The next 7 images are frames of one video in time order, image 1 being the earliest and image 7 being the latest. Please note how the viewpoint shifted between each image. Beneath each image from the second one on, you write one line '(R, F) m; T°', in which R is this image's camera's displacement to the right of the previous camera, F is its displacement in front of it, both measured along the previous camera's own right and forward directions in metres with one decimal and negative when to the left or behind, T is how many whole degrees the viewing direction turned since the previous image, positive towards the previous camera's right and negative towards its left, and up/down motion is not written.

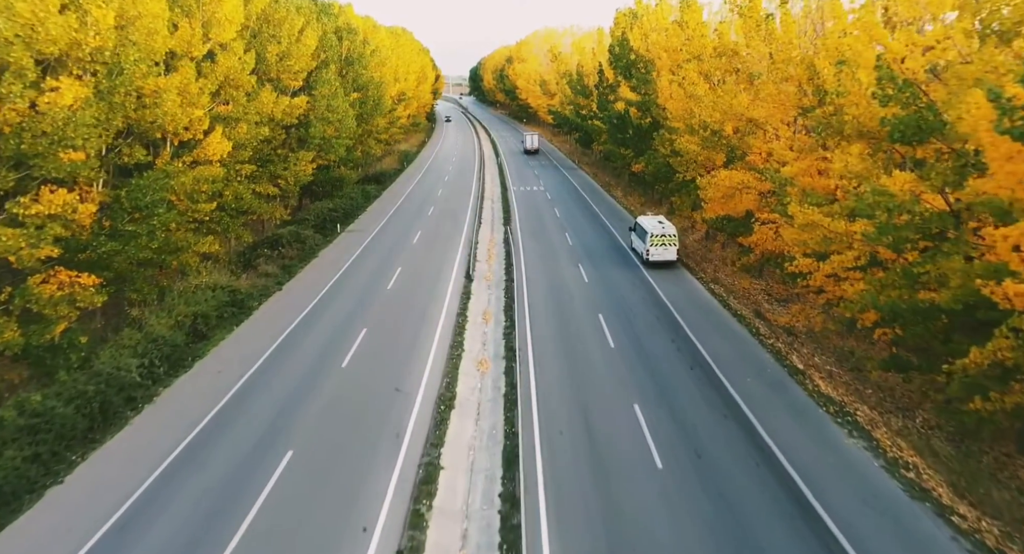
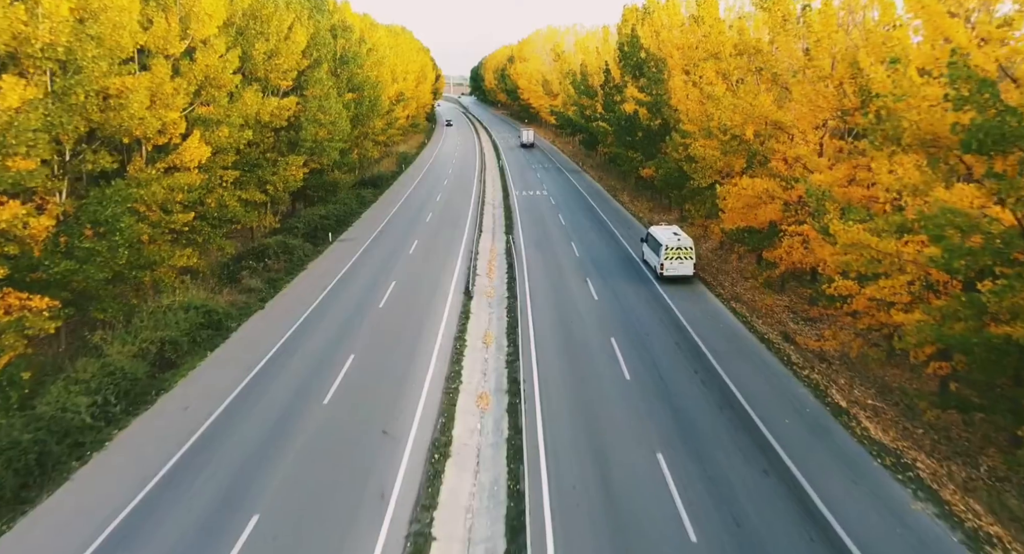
(-0.1, +1.9) m; 0°
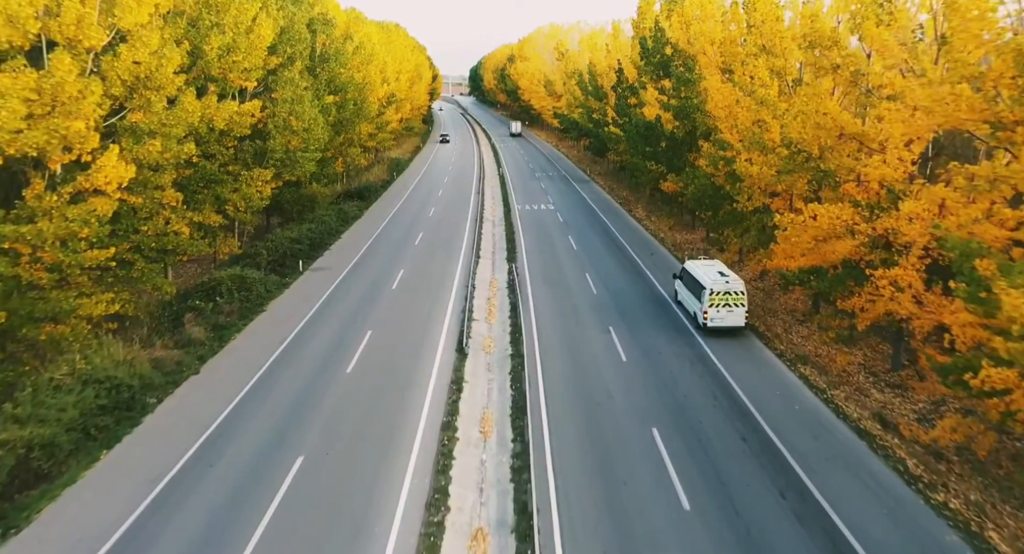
(-0.2, +4.7) m; 0°
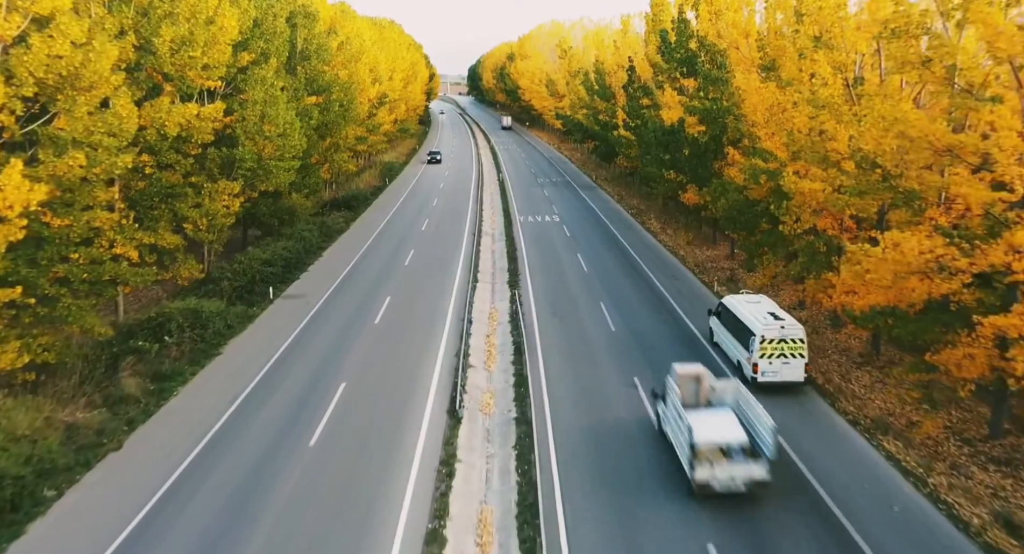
(-0.1, +3.5) m; 0°
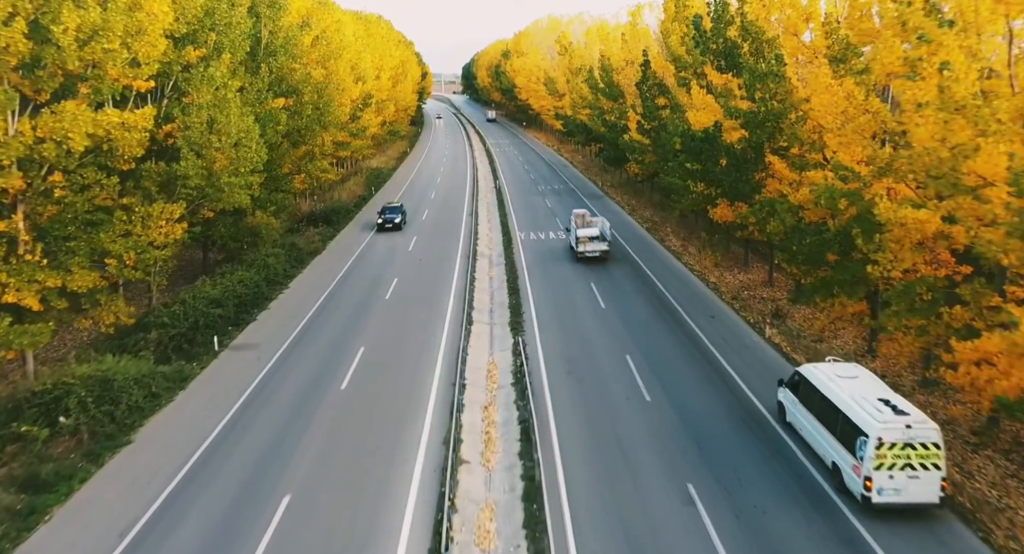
(-0.2, +4.5) m; 0°
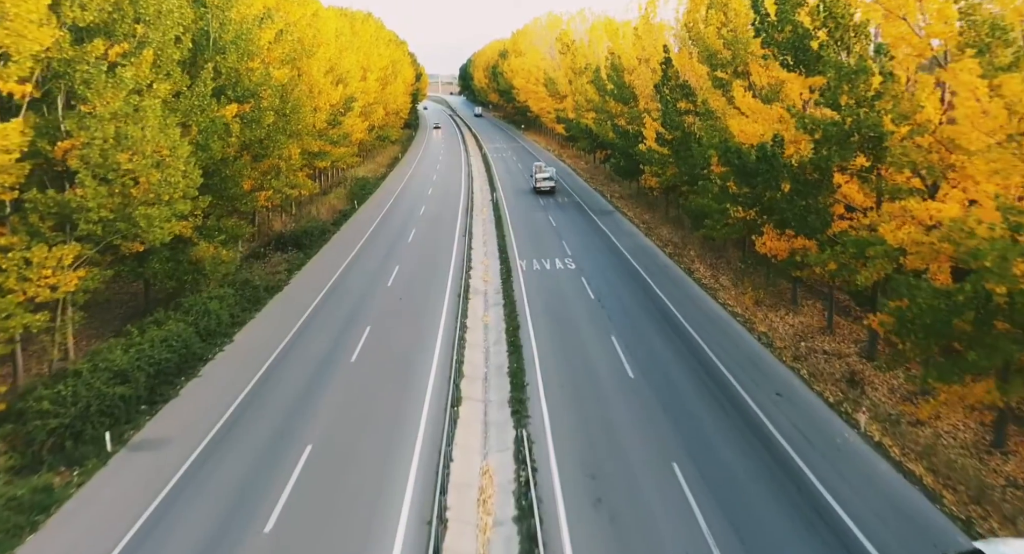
(0.0, +4.9) m; 0°
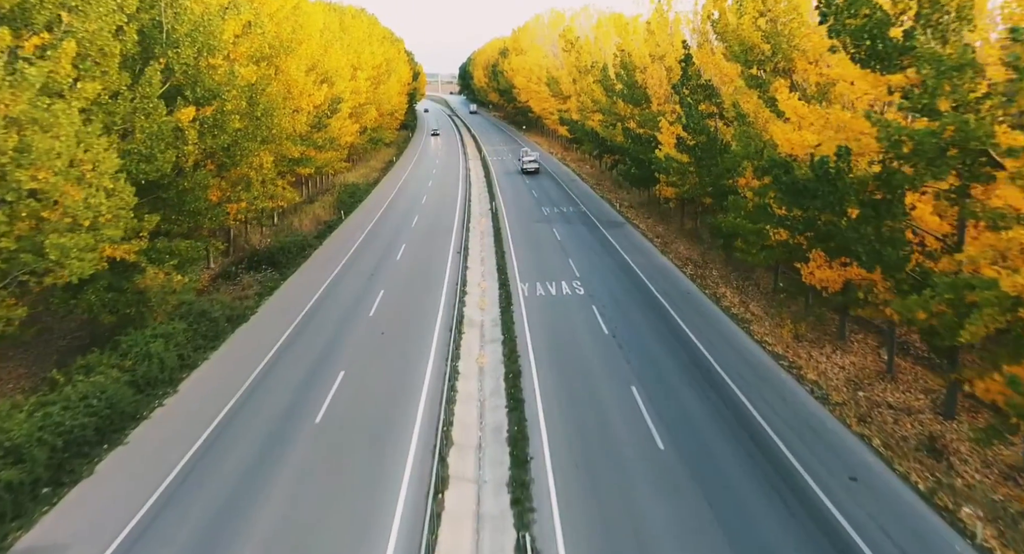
(0.0, +3.3) m; 0°
